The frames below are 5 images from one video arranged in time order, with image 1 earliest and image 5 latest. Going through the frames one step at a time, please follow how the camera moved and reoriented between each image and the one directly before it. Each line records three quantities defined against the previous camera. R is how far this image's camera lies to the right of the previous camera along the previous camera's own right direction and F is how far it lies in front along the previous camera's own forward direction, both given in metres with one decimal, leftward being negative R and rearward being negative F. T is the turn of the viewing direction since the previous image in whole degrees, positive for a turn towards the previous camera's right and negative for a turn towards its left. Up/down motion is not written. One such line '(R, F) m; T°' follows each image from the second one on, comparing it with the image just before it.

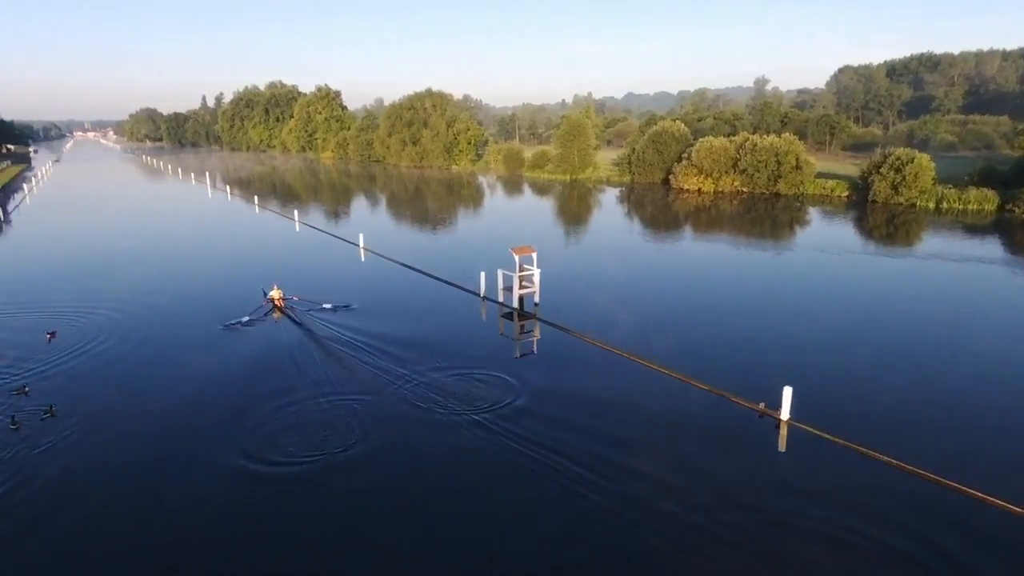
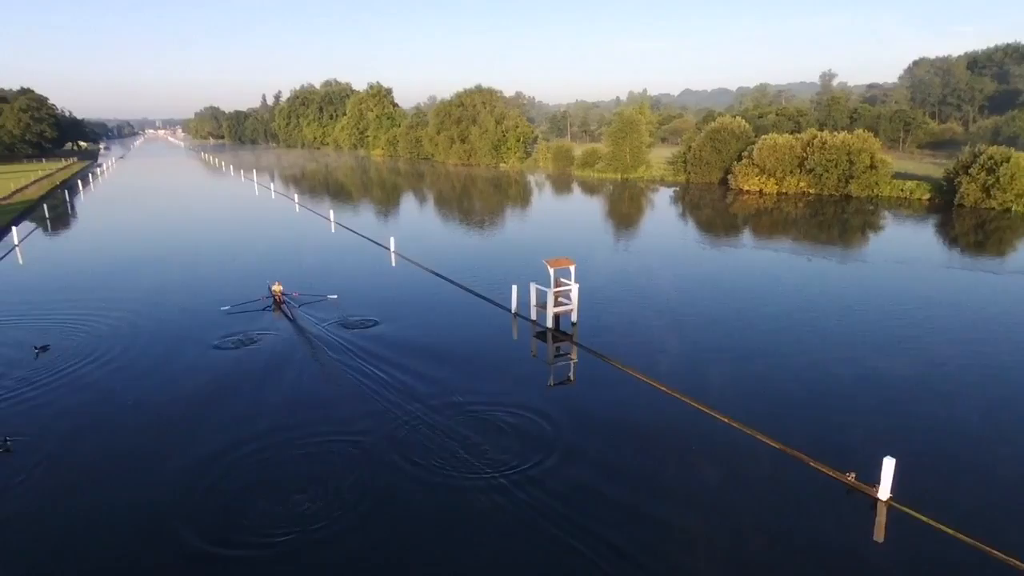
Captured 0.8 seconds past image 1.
(+0.3, +1.7) m; -5°
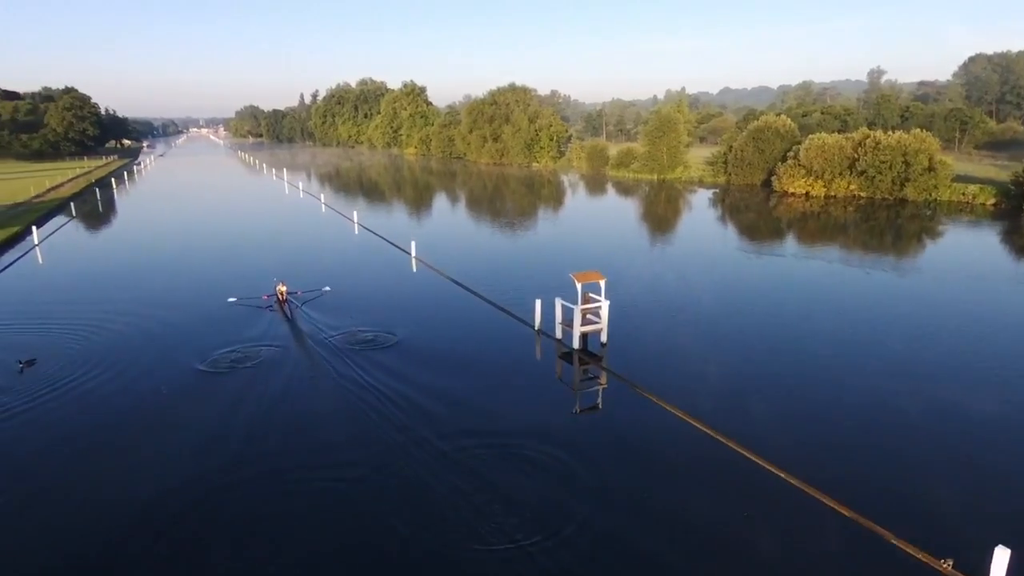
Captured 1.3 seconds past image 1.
(+0.2, +1.2) m; -3°
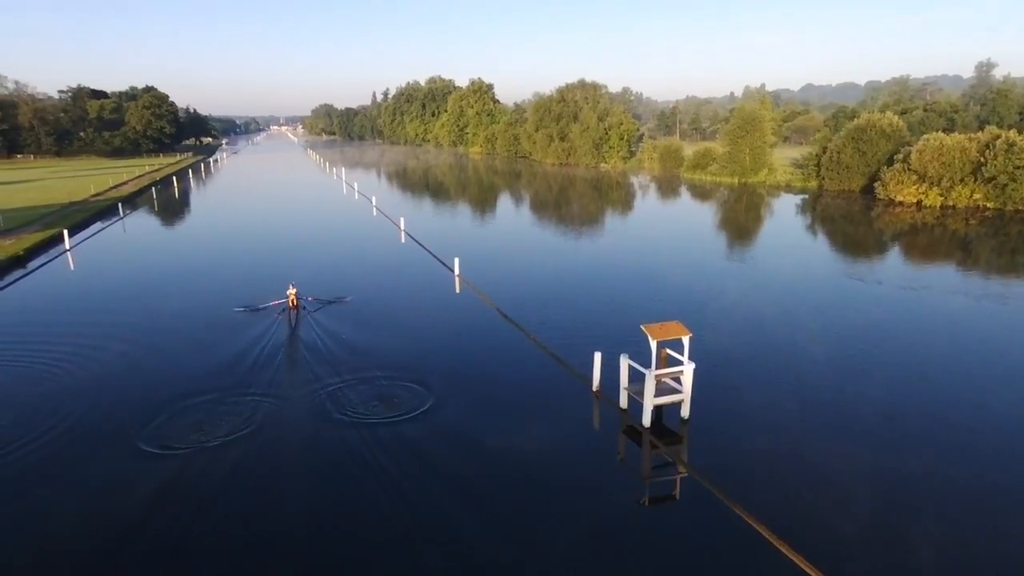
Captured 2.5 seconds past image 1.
(+0.2, +2.7) m; -6°
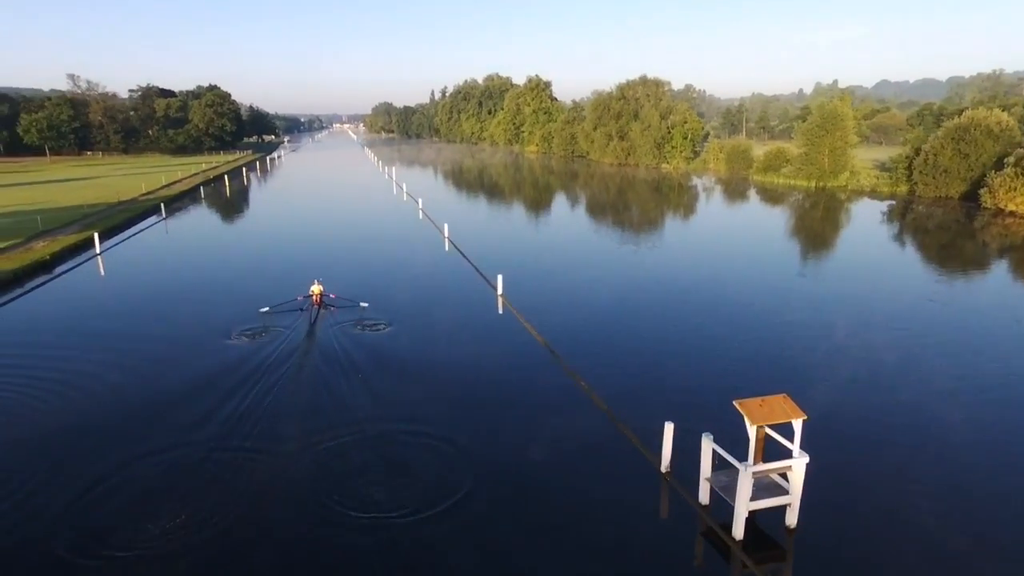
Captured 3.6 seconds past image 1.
(+0.1, +2.1) m; -5°
